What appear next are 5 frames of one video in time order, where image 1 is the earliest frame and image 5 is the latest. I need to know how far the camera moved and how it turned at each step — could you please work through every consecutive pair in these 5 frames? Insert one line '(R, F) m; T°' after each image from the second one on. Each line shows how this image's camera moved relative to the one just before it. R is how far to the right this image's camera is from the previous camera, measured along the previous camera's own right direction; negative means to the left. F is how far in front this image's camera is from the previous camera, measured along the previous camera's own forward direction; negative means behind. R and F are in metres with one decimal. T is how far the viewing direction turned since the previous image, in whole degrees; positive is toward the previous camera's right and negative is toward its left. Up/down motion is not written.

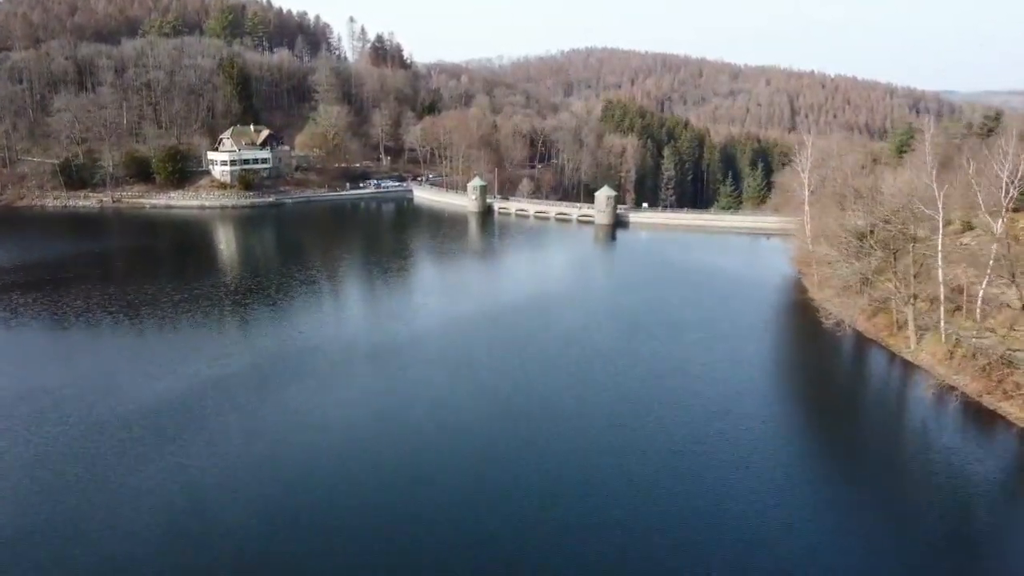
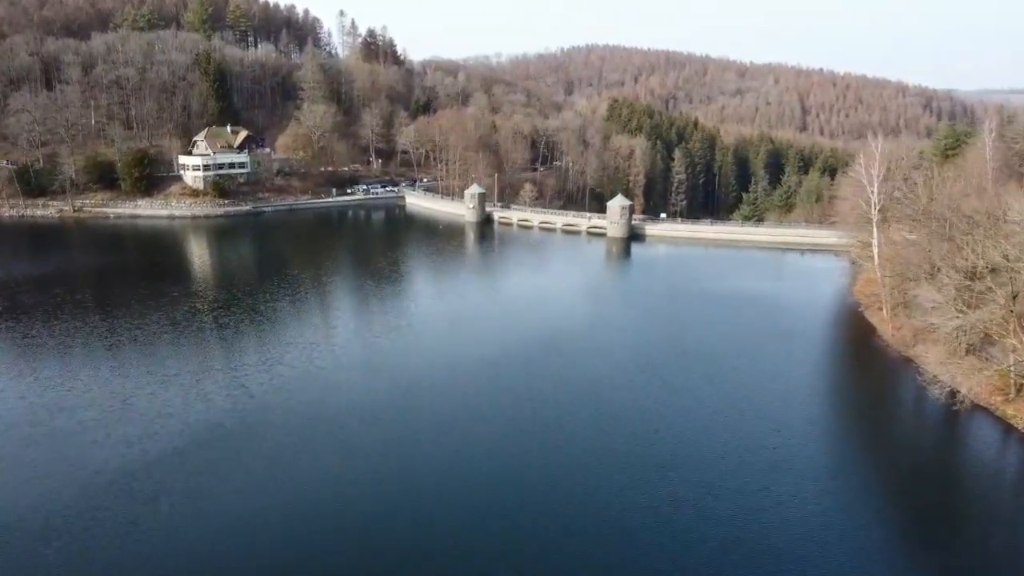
(-0.2, +4.7) m; 0°
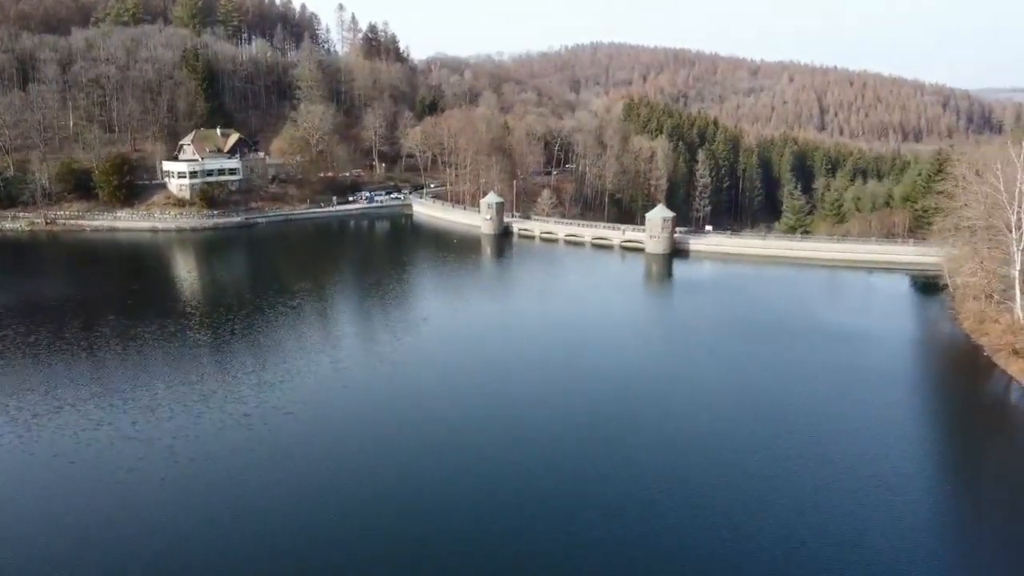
(-1.4, +4.6) m; 0°
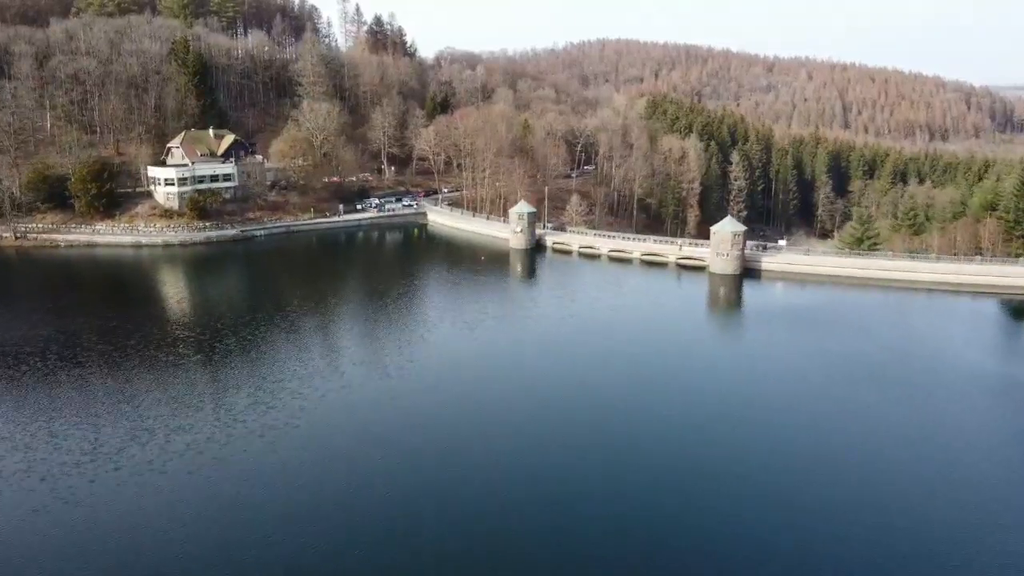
(-1.8, +4.9) m; 0°
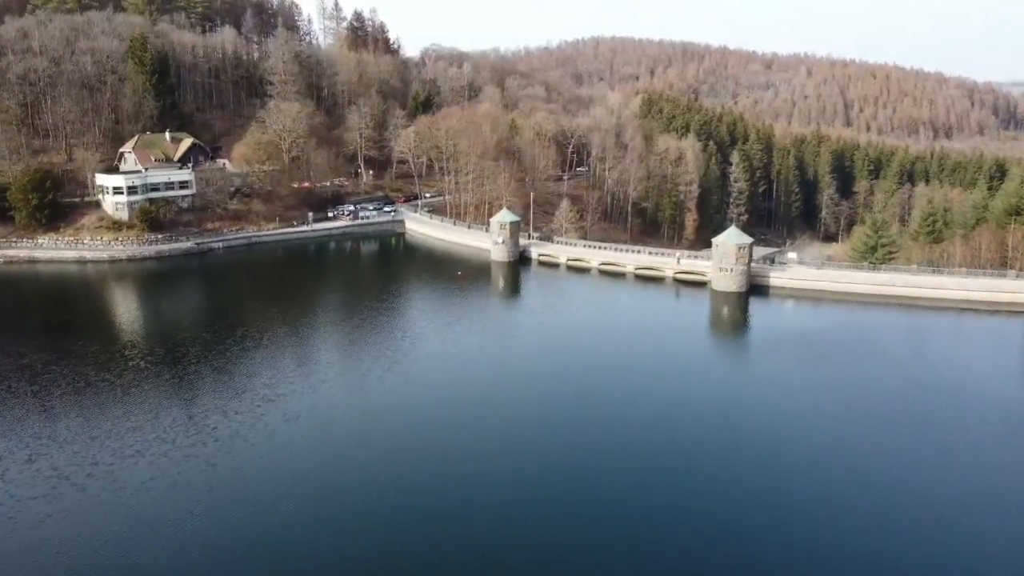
(+0.7, +3.2) m; 0°
